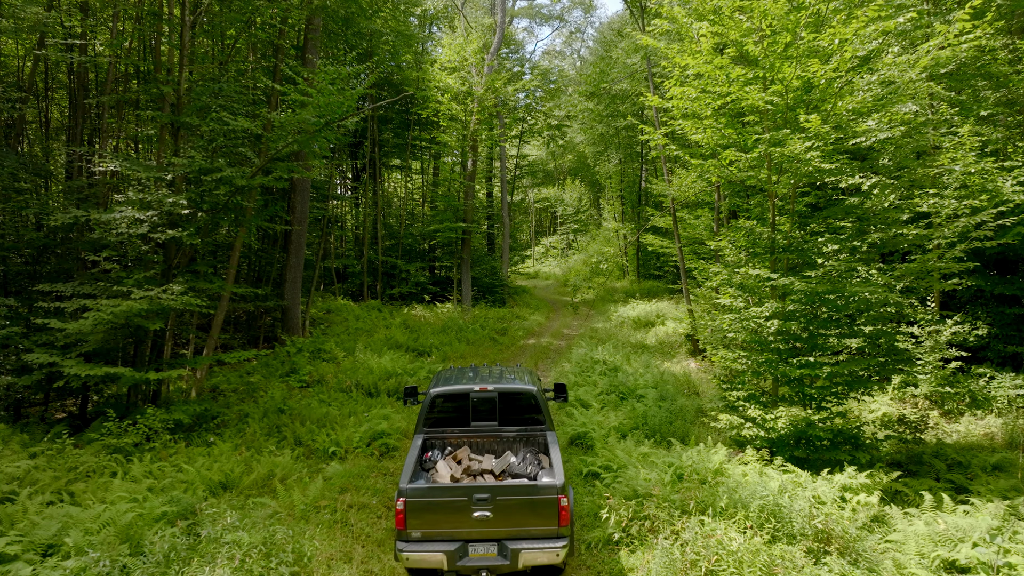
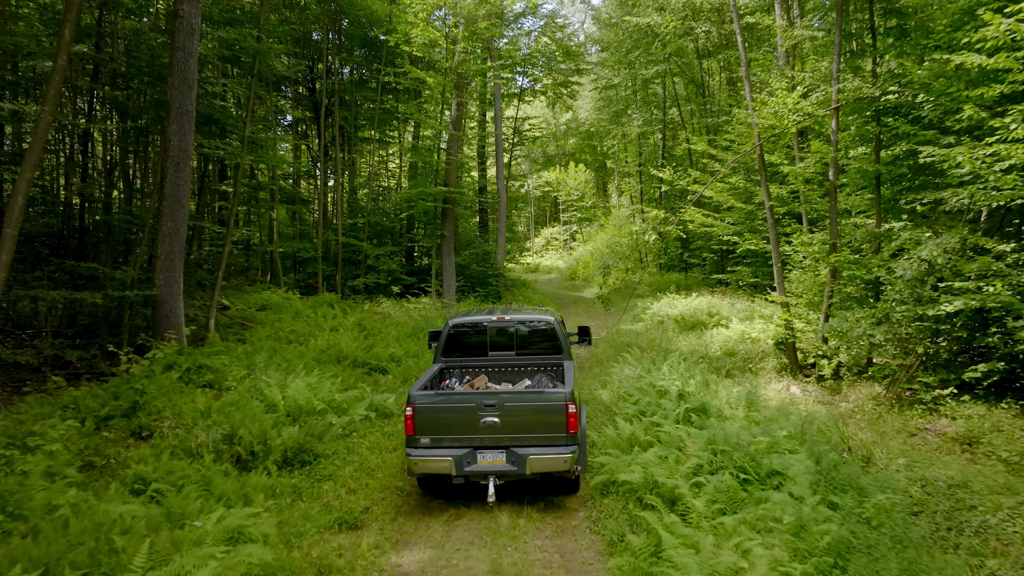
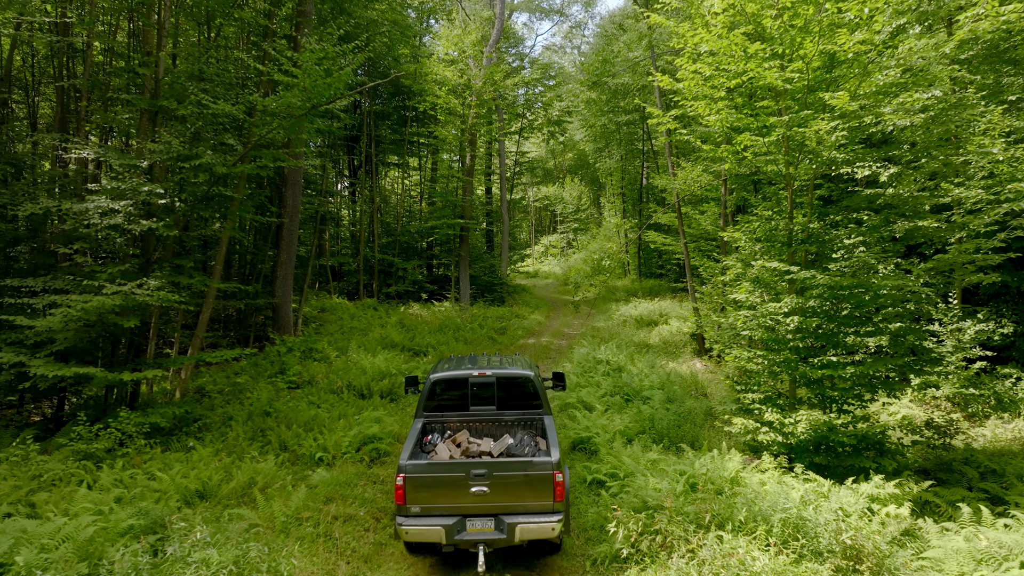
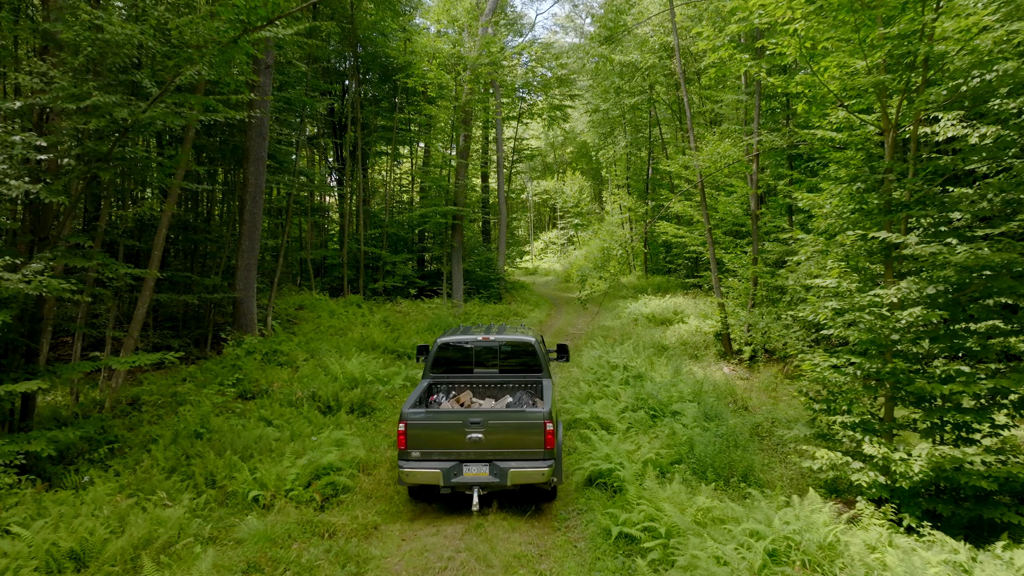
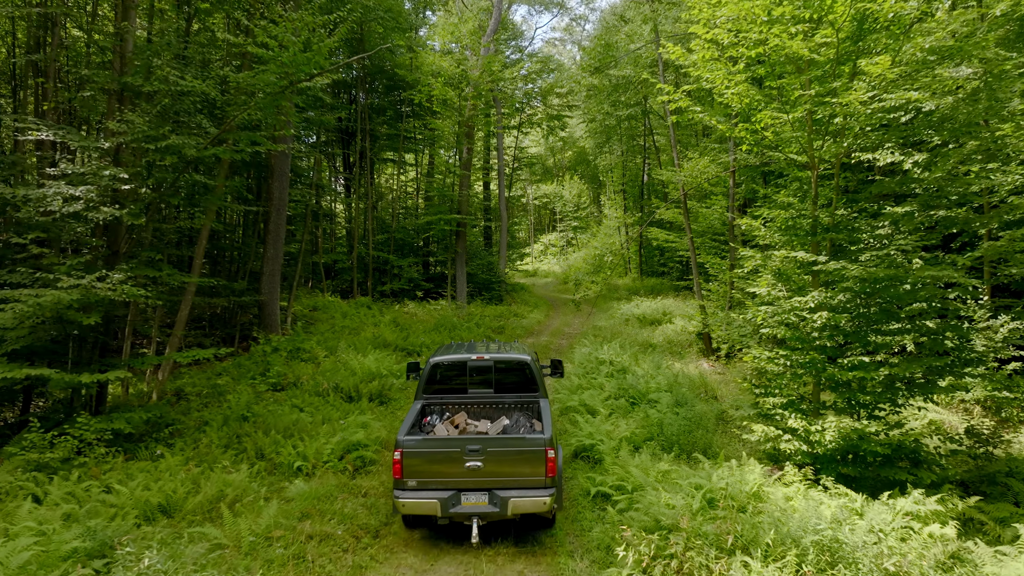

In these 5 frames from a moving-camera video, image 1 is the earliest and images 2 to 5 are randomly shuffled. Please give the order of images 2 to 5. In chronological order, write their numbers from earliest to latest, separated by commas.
3, 5, 4, 2
